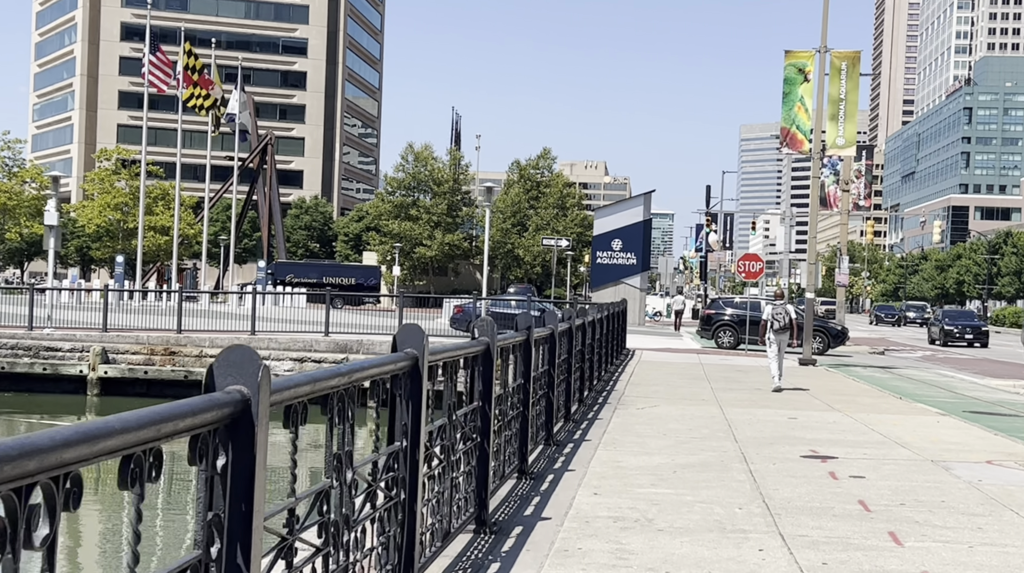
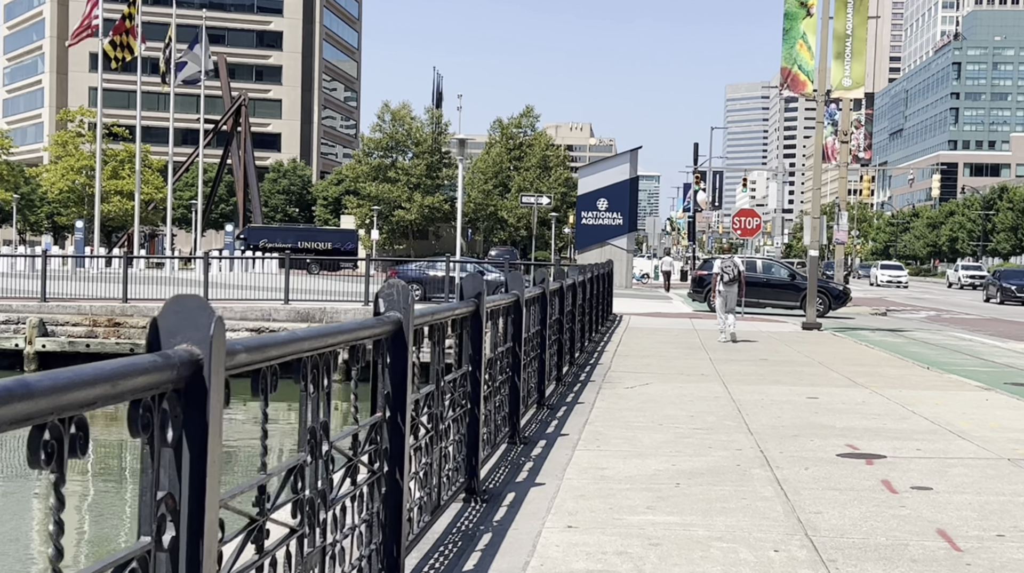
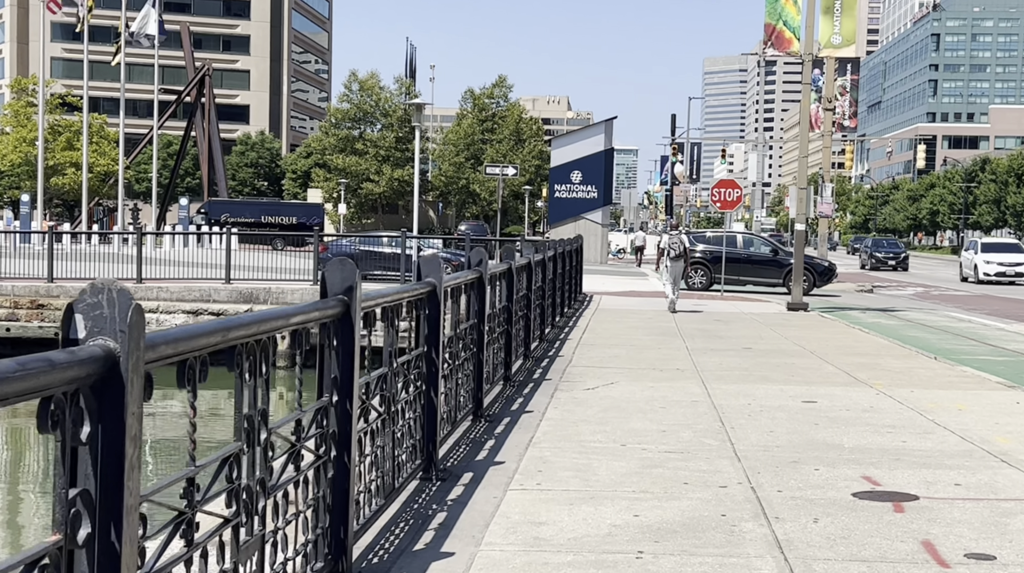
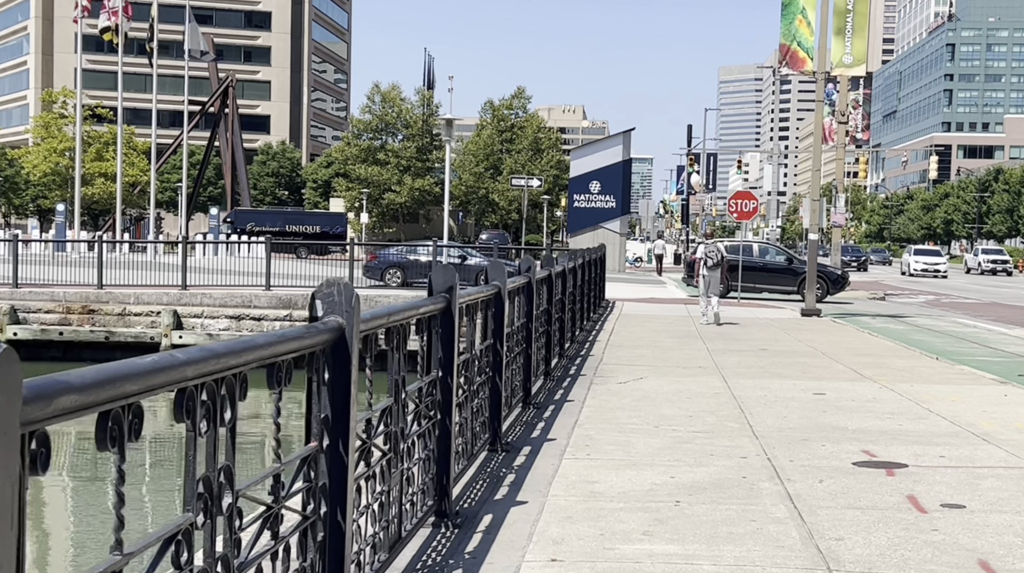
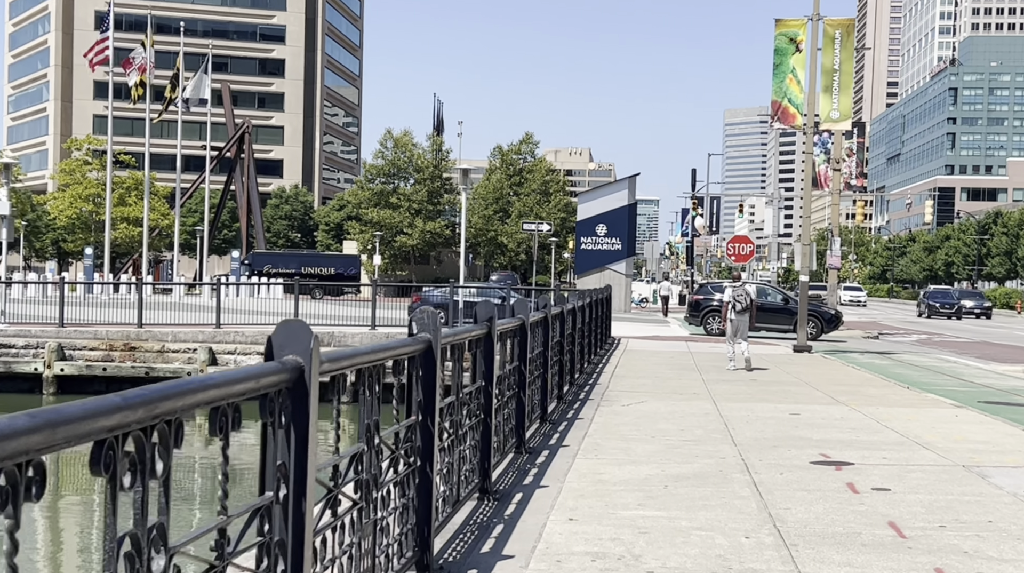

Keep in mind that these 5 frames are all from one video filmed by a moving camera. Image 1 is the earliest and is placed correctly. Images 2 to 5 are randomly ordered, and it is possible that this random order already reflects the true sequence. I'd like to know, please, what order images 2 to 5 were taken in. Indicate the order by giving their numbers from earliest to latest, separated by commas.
5, 2, 4, 3
